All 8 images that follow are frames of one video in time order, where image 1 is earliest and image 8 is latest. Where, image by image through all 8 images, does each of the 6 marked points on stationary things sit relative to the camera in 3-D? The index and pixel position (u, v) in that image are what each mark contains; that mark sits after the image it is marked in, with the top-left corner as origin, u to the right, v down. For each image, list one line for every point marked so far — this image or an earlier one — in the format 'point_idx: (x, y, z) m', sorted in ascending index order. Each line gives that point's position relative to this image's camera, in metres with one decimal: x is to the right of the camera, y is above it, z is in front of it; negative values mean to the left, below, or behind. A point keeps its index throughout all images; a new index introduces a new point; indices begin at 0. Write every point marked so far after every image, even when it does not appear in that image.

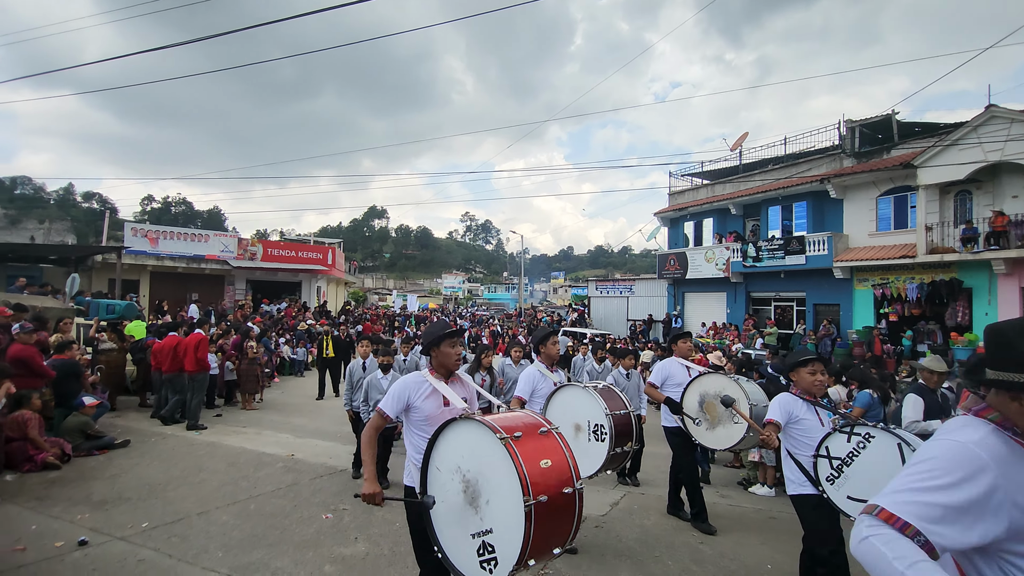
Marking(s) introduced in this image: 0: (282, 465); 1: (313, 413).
0: (-3.1, -2.4, +6.7) m
1: (-4.4, -2.8, +10.8) m
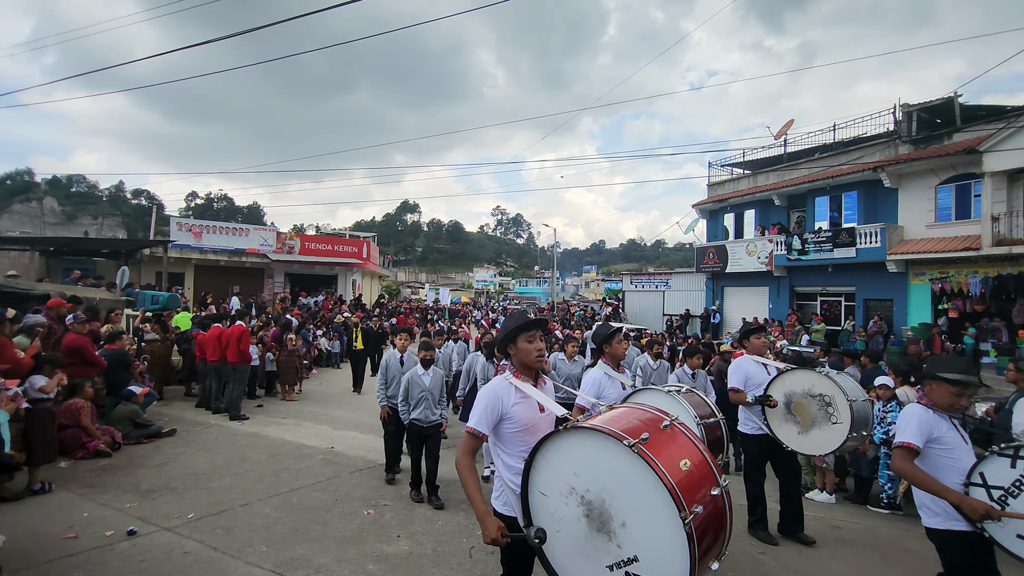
0: (-2.6, -2.3, +6.6) m
1: (-3.6, -2.6, +10.8) m
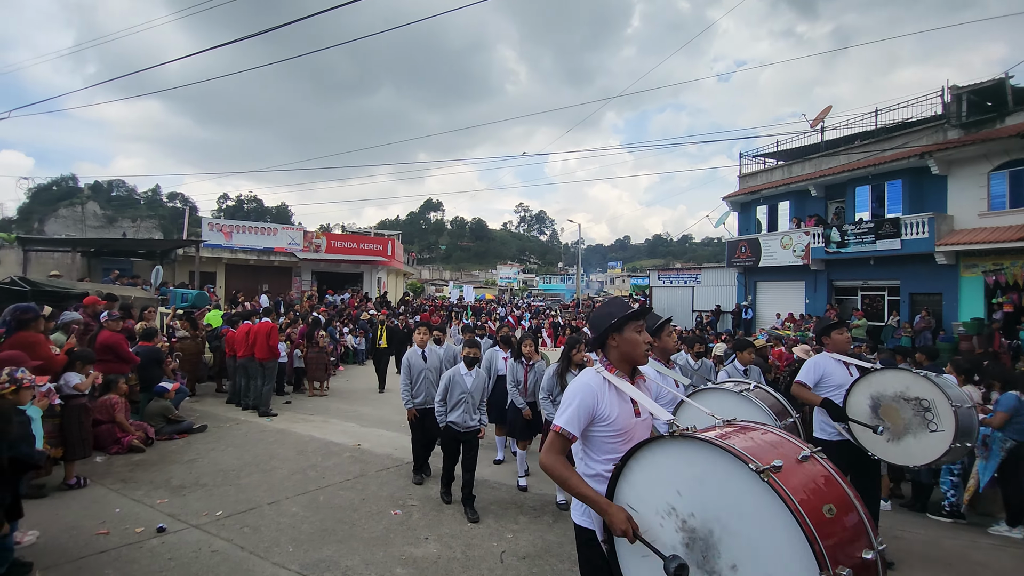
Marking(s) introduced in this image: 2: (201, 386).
0: (-2.2, -2.3, +6.6) m
1: (-3.0, -2.5, +10.8) m
2: (-7.1, -2.3, +11.1) m
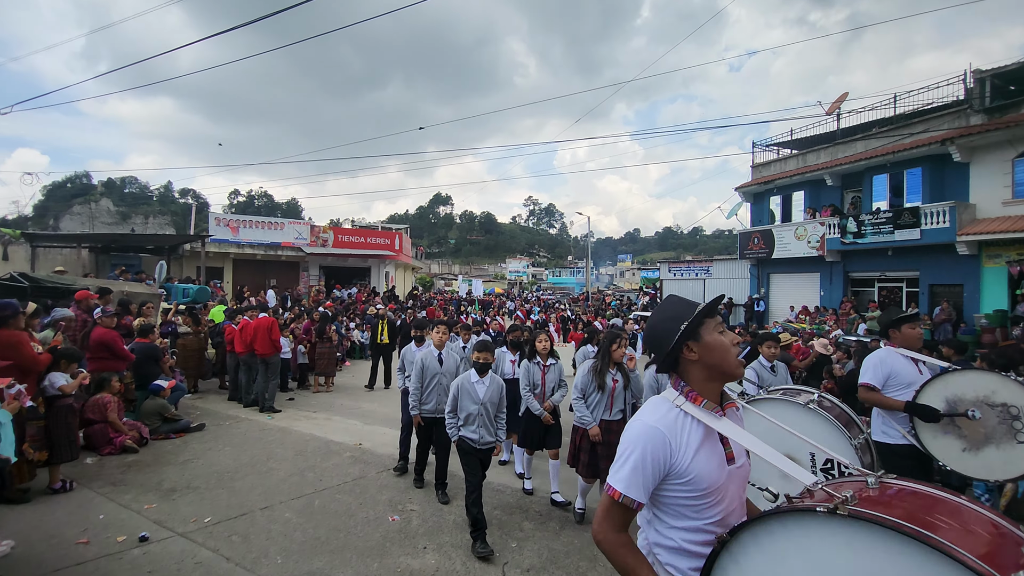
0: (-2.1, -2.2, +6.3) m
1: (-2.8, -2.4, +10.6) m
2: (-7.0, -2.2, +11.0) m
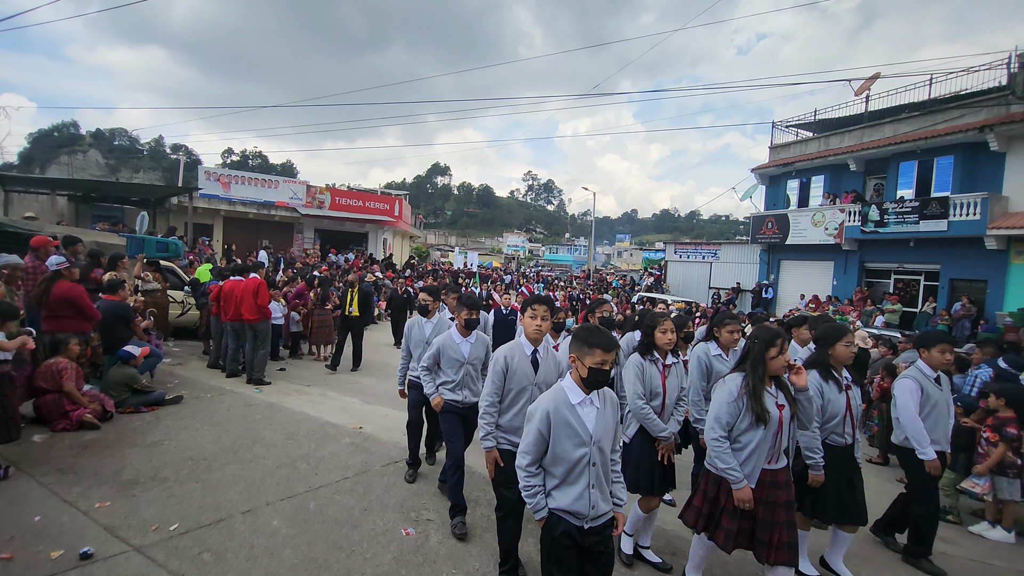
0: (-1.8, -1.7, +5.5) m
1: (-2.6, -1.7, +9.7) m
2: (-6.7, -1.2, +10.0) m
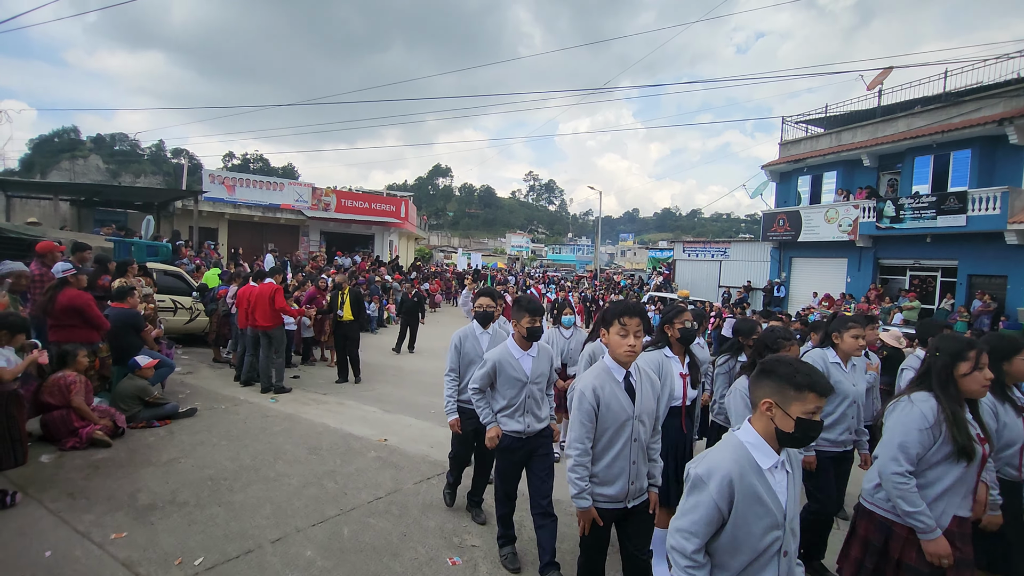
0: (-1.4, -1.8, +5.1) m
1: (-2.2, -1.8, +9.4) m
2: (-6.3, -1.3, +9.7) m
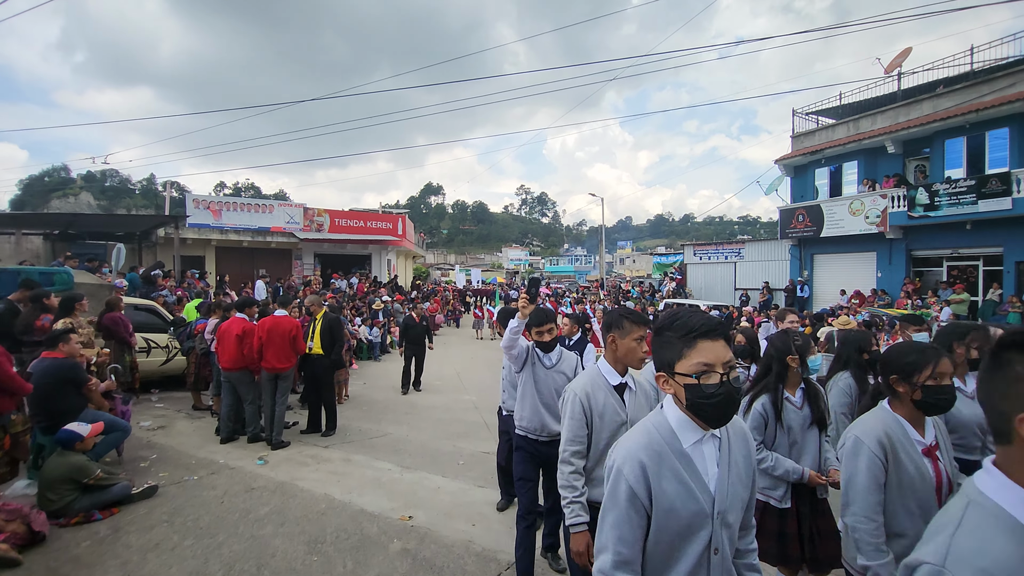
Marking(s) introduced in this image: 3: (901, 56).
0: (-0.8, -2.0, +3.7) m
1: (-1.6, -2.1, +7.9) m
2: (-5.8, -1.9, +8.2) m
3: (+16.0, +9.6, +19.9) m
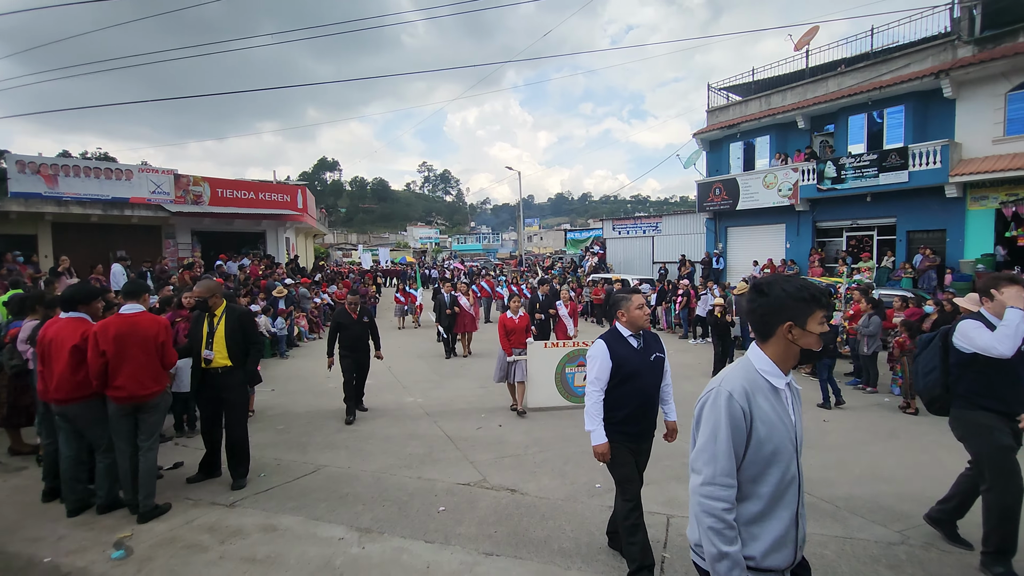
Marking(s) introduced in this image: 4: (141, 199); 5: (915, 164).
0: (-0.4, -1.9, +2.0) m
1: (-2.0, -1.9, +6.0) m
2: (-6.1, -1.8, +5.5) m
3: (+12.7, +10.9, +20.6) m
4: (-13.5, +3.3, +17.7) m
5: (+14.4, +4.5, +17.4) m
